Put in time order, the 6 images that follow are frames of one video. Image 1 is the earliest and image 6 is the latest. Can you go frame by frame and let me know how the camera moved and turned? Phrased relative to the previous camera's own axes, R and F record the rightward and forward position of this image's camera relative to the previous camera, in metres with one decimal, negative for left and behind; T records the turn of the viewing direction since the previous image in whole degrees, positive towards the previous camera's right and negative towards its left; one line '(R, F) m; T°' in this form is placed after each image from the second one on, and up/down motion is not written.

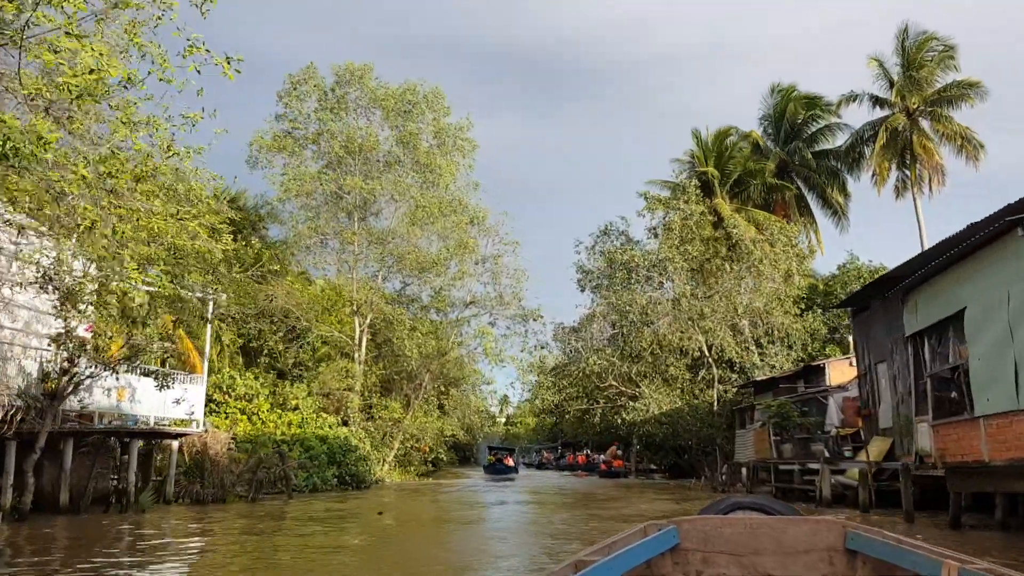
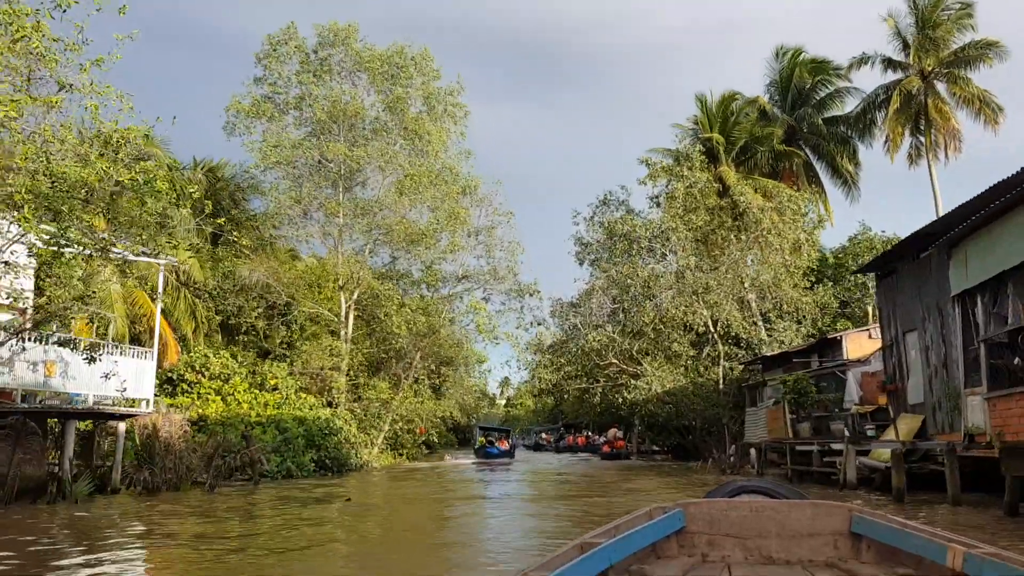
(+0.2, +1.3) m; 0°
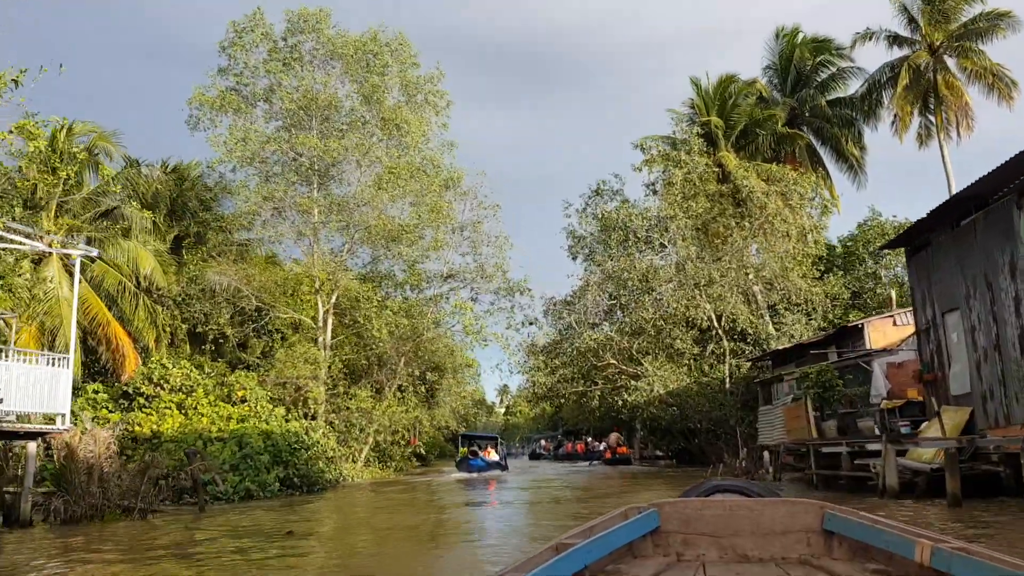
(+0.2, +1.6) m; 0°
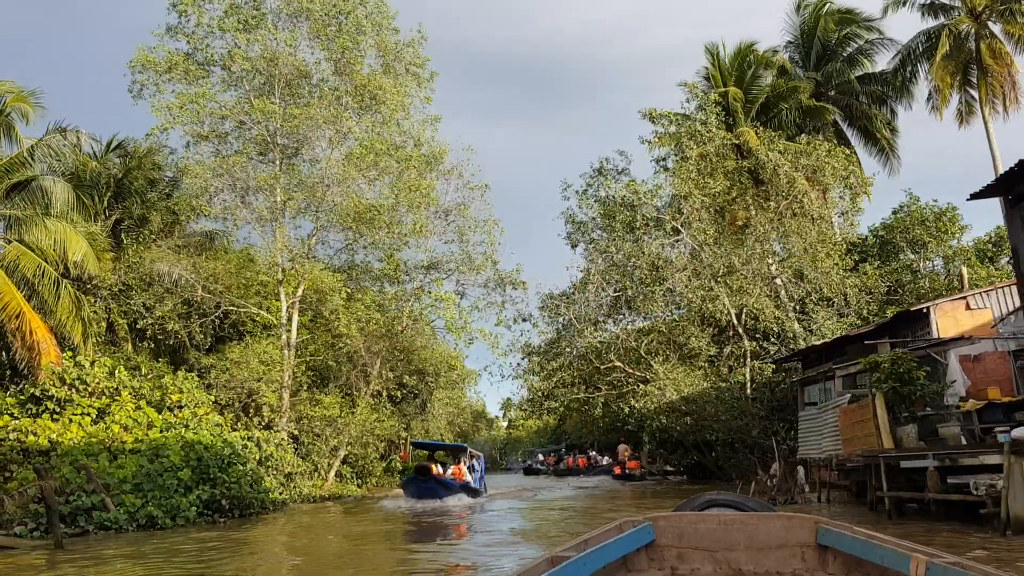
(+0.4, +2.7) m; 0°
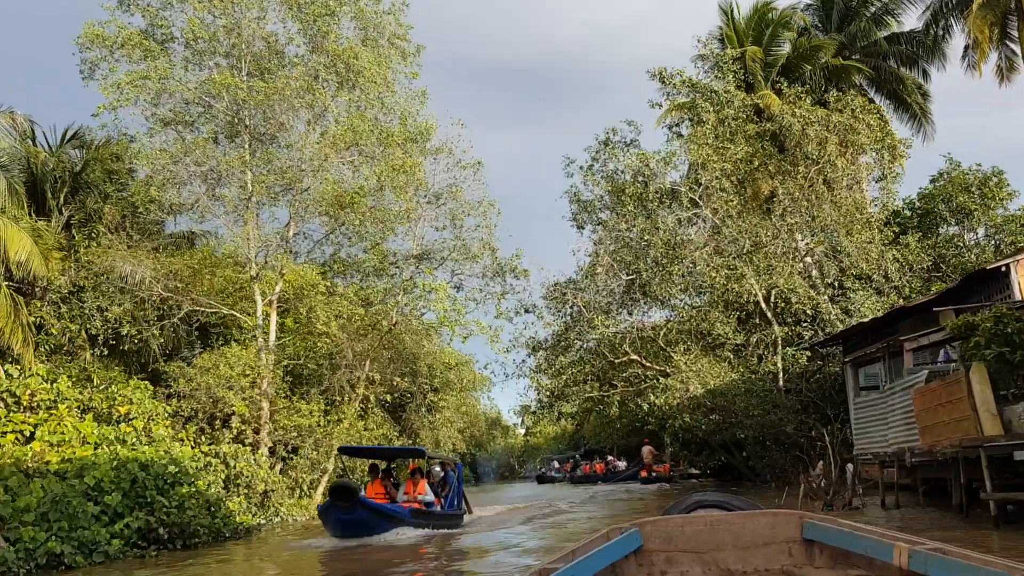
(+0.3, +2.0) m; -1°
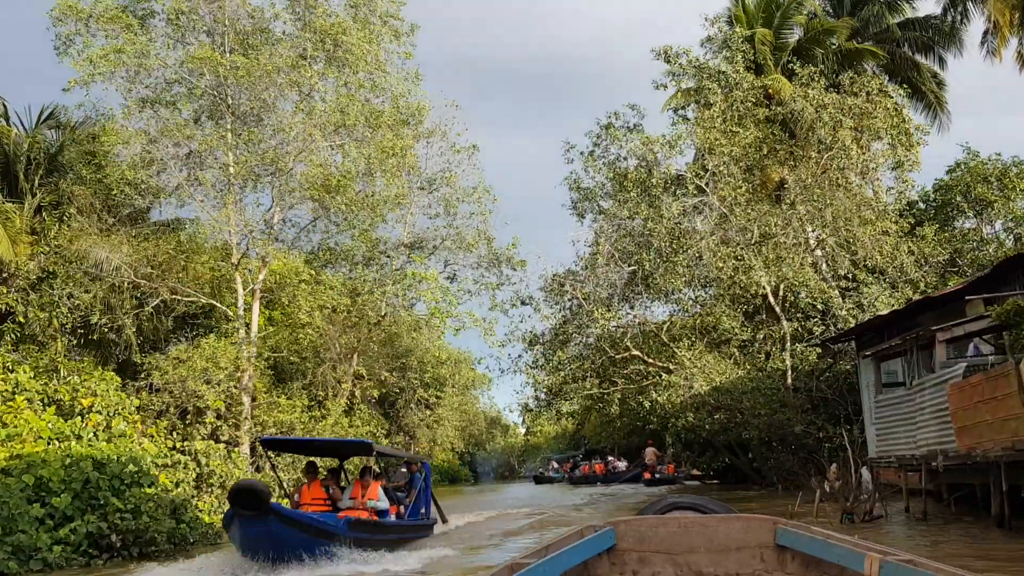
(+0.1, +0.9) m; 0°
